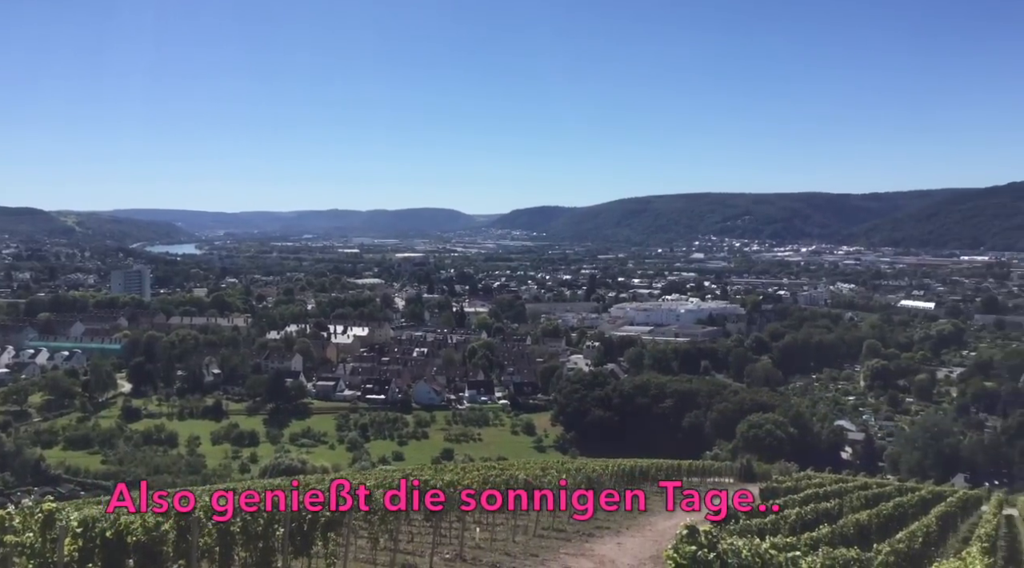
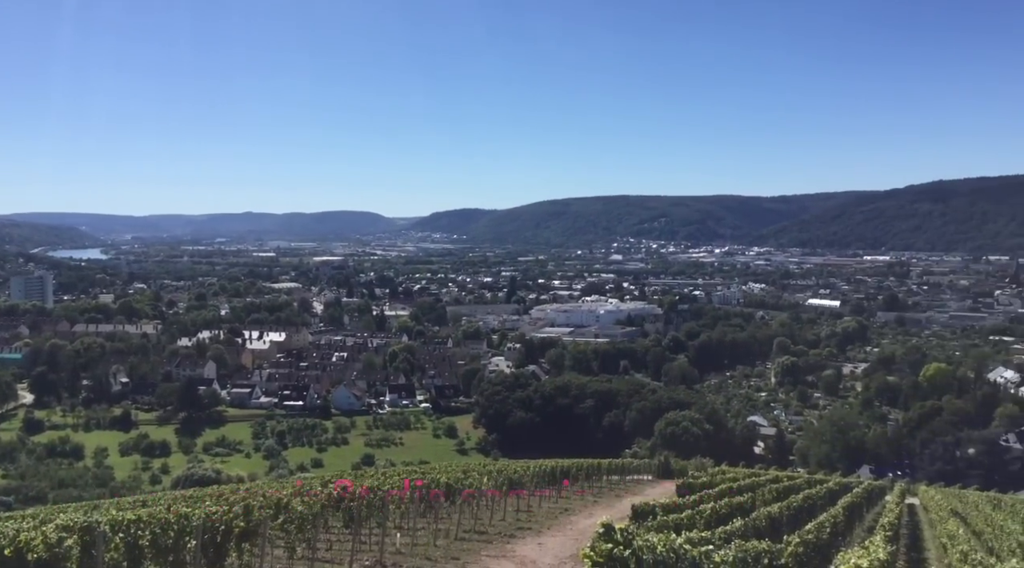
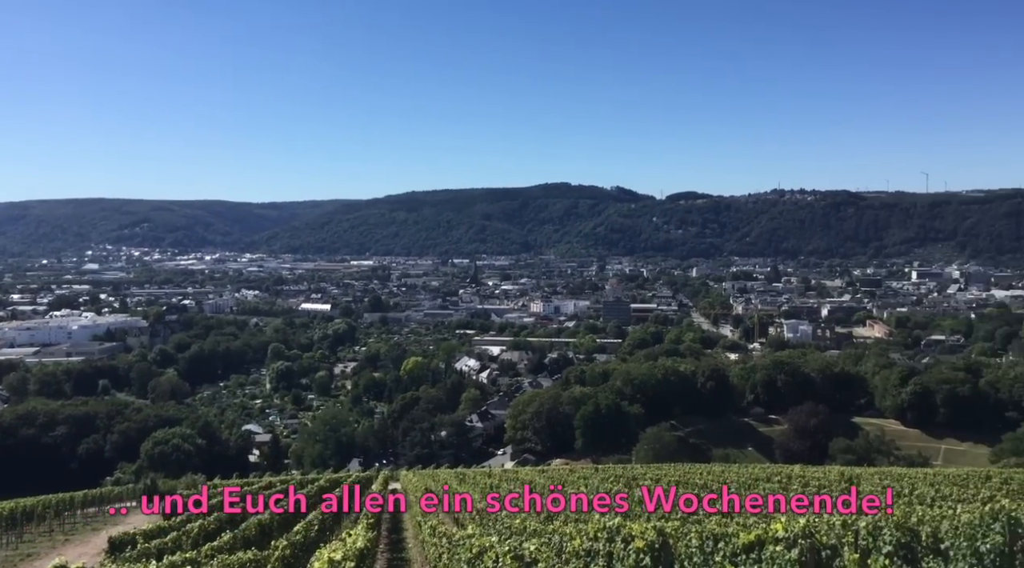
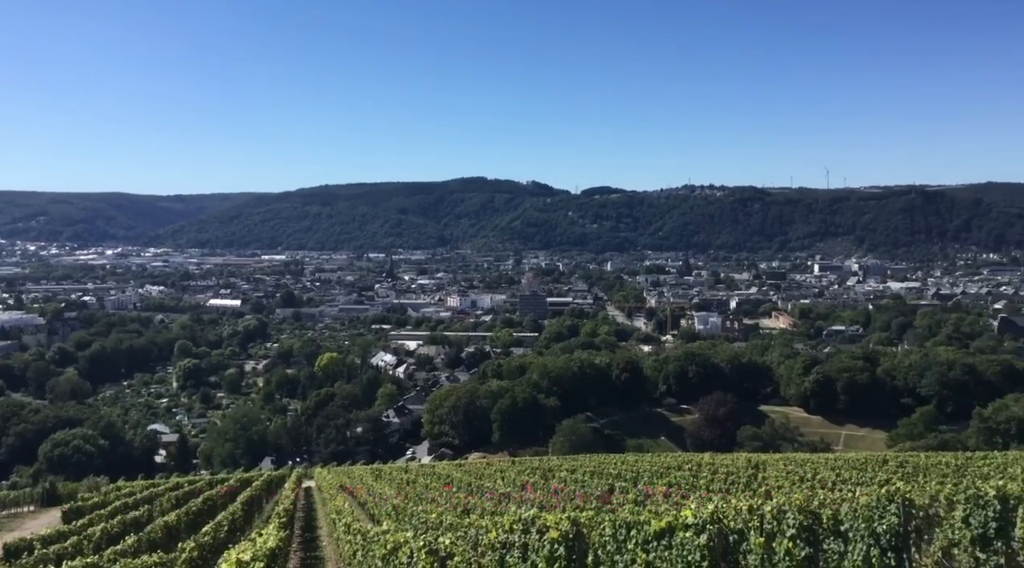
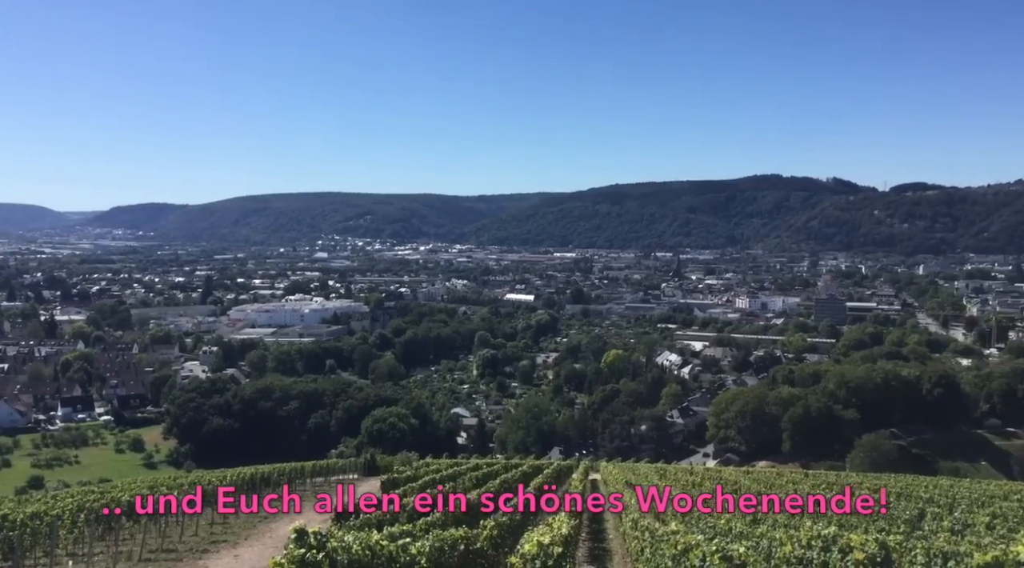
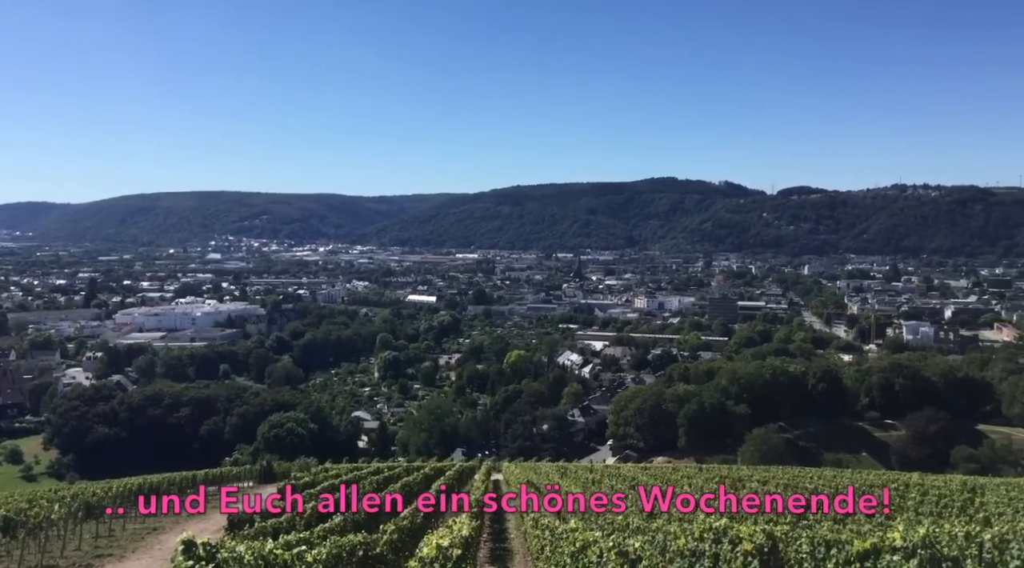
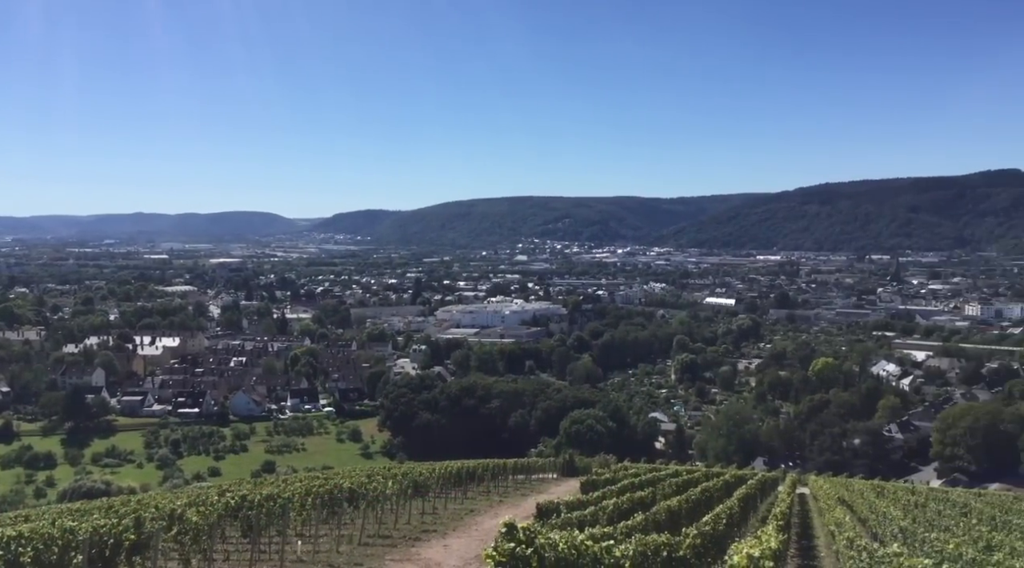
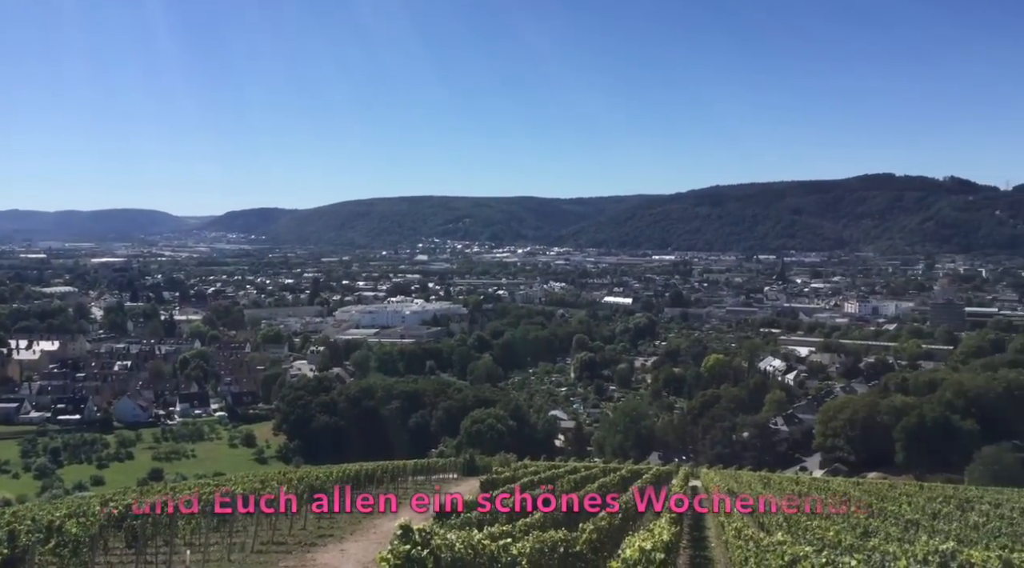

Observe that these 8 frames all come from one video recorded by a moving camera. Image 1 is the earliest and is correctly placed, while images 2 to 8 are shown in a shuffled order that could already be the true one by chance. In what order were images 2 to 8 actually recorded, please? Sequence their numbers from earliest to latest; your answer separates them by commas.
2, 7, 8, 5, 6, 3, 4
